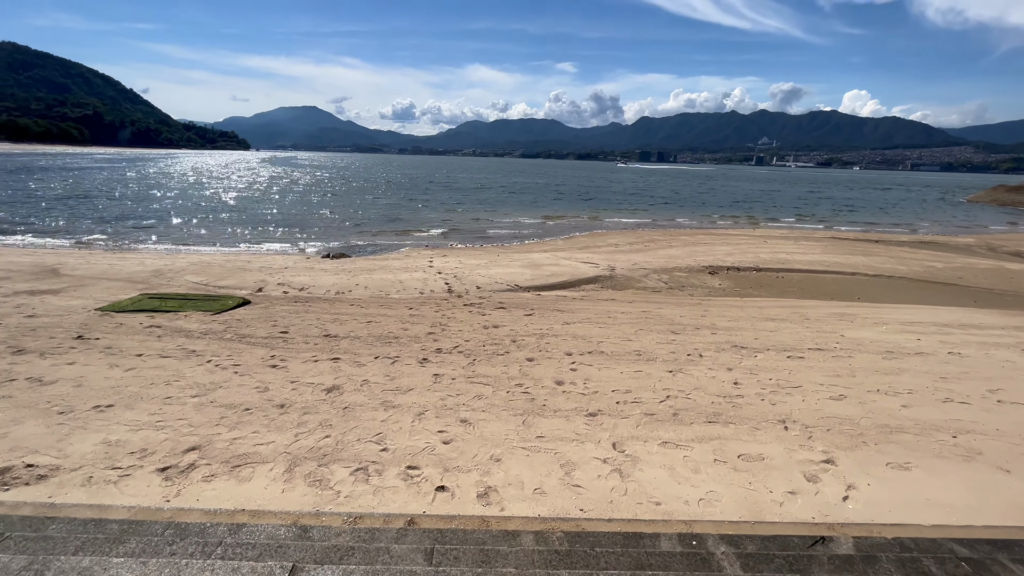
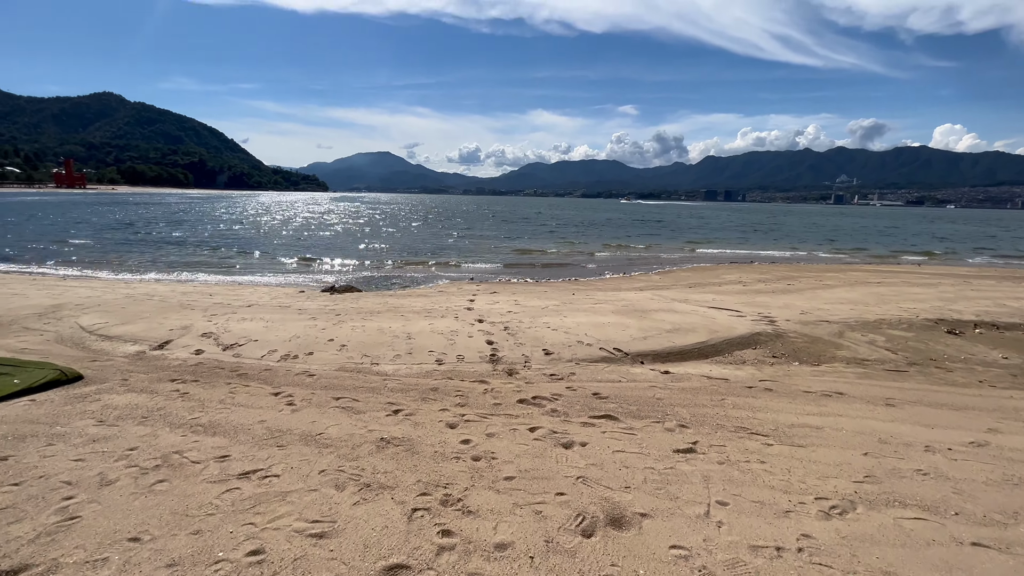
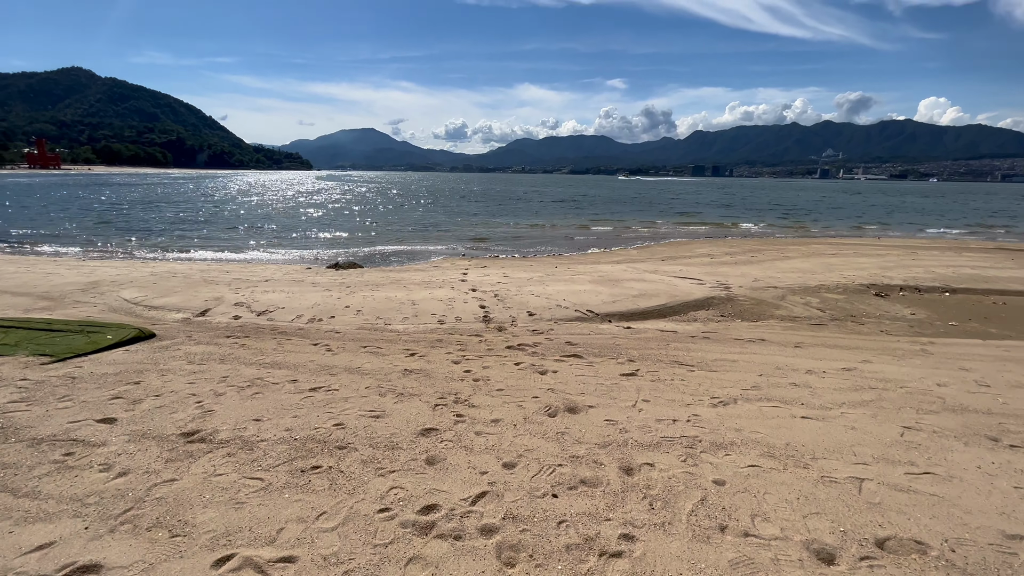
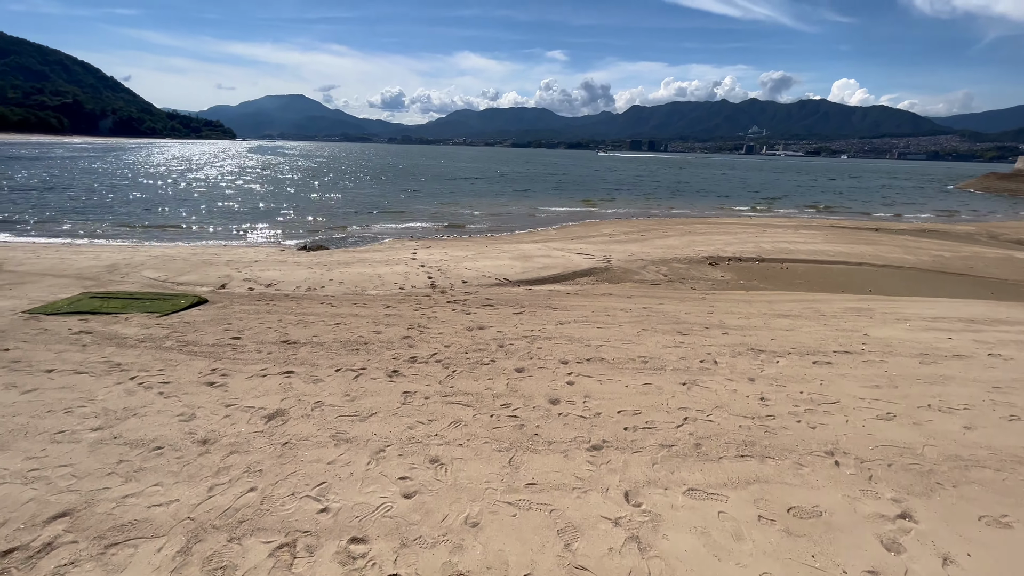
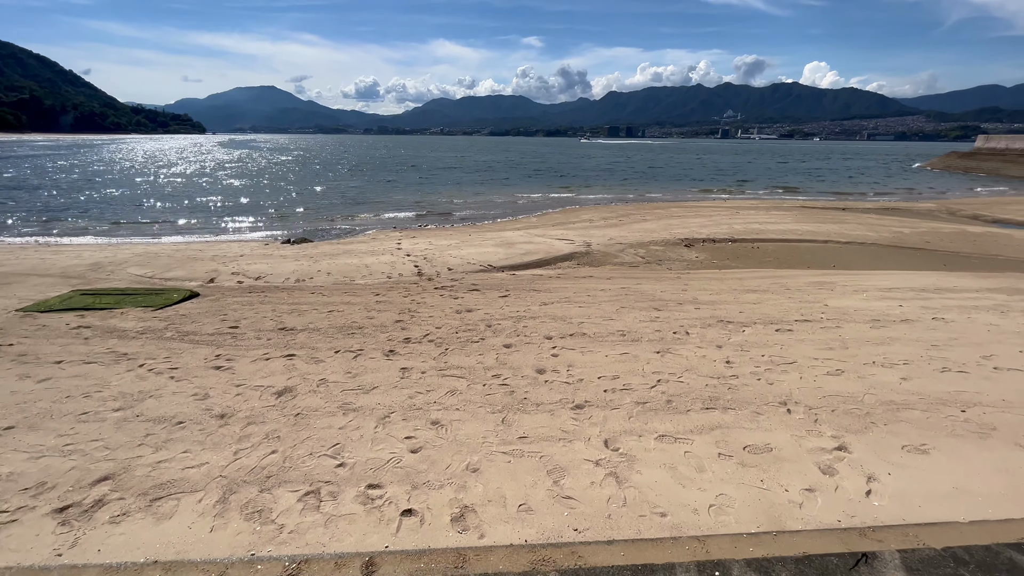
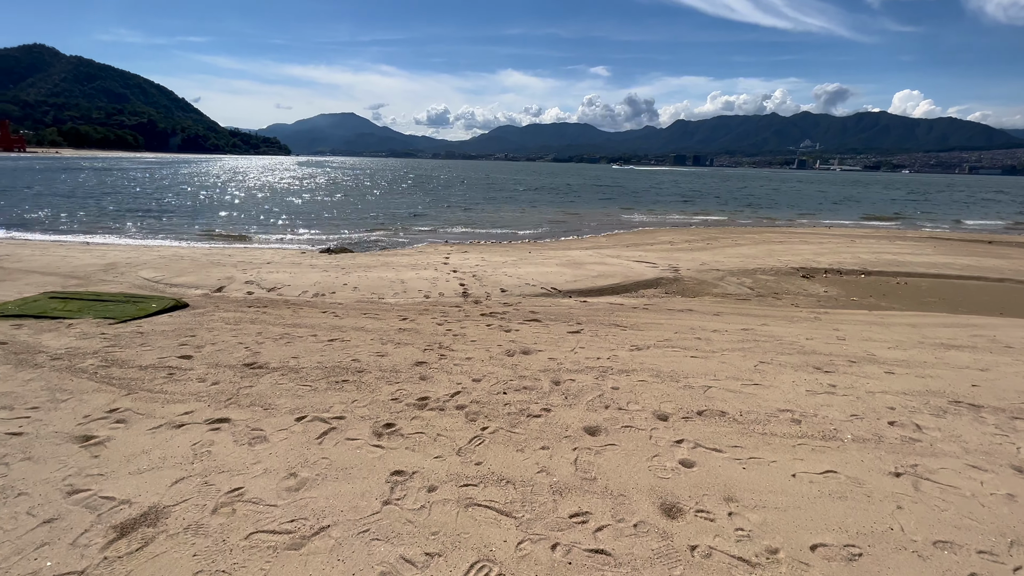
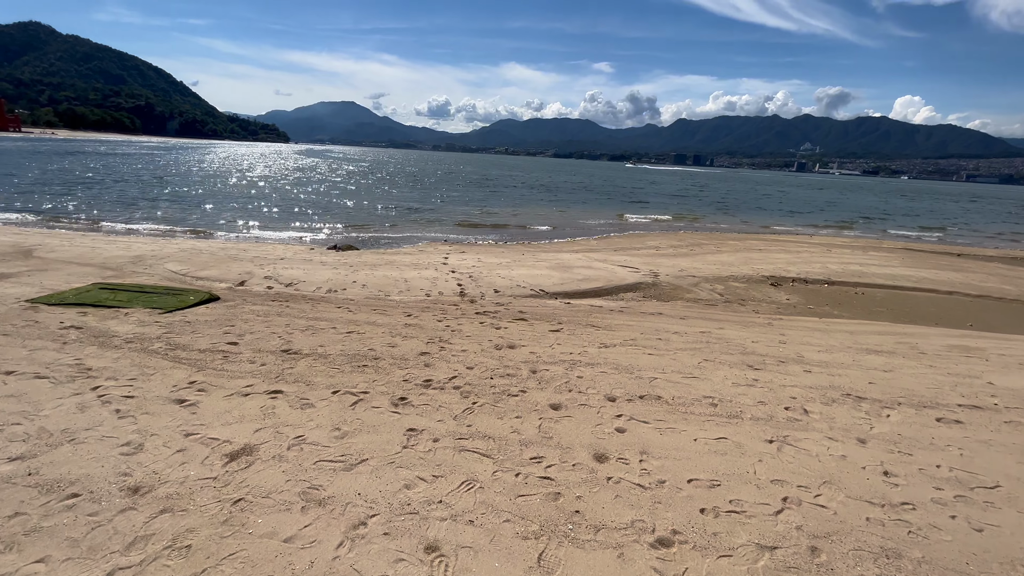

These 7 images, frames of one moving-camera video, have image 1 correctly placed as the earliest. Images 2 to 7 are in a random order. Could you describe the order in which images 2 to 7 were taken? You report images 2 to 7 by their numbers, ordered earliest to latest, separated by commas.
5, 4, 7, 6, 3, 2
